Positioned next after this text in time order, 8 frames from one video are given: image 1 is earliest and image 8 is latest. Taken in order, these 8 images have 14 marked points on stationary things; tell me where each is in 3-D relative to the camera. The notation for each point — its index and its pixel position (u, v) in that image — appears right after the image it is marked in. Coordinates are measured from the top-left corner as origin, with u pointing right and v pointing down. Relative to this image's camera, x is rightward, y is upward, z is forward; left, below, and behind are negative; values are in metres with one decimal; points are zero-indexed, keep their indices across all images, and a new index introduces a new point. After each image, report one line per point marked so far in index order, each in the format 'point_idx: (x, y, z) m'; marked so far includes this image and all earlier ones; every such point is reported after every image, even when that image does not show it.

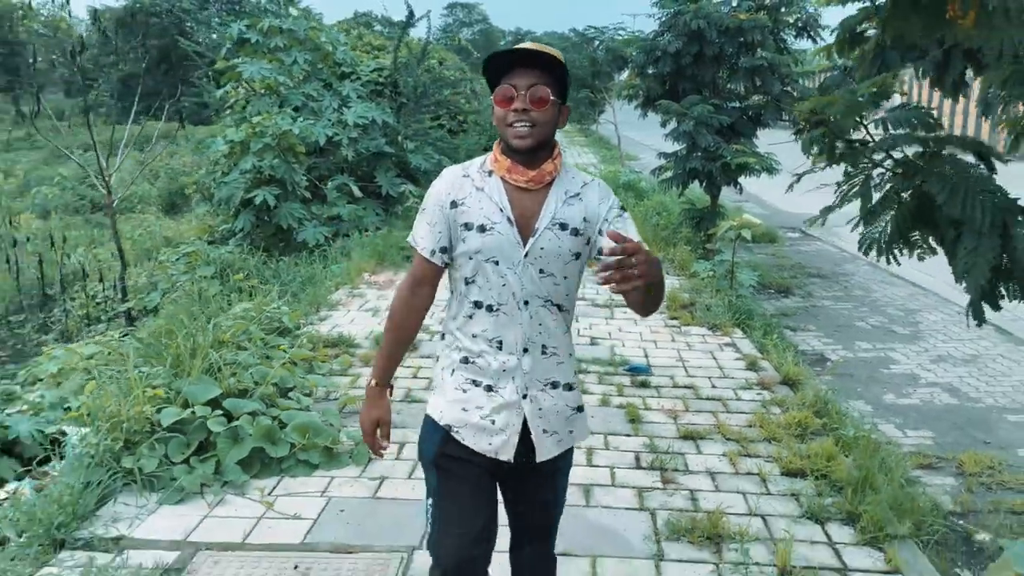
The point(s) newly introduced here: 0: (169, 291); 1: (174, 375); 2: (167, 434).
0: (-2.6, 0.0, +7.3) m
1: (-1.4, -0.3, +3.9) m
2: (-1.2, -0.5, +3.5) m
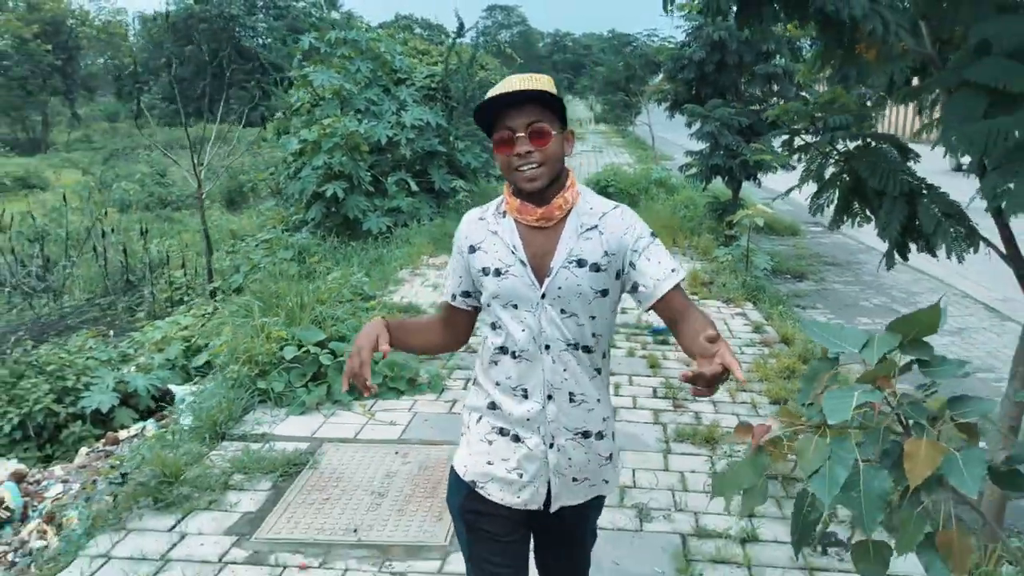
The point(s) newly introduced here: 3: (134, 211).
0: (-2.3, +0.1, +8.3) m
1: (-1.1, -0.2, +4.9) m
2: (-1.0, -0.4, +4.5) m
3: (-5.5, +1.1, +14.0) m
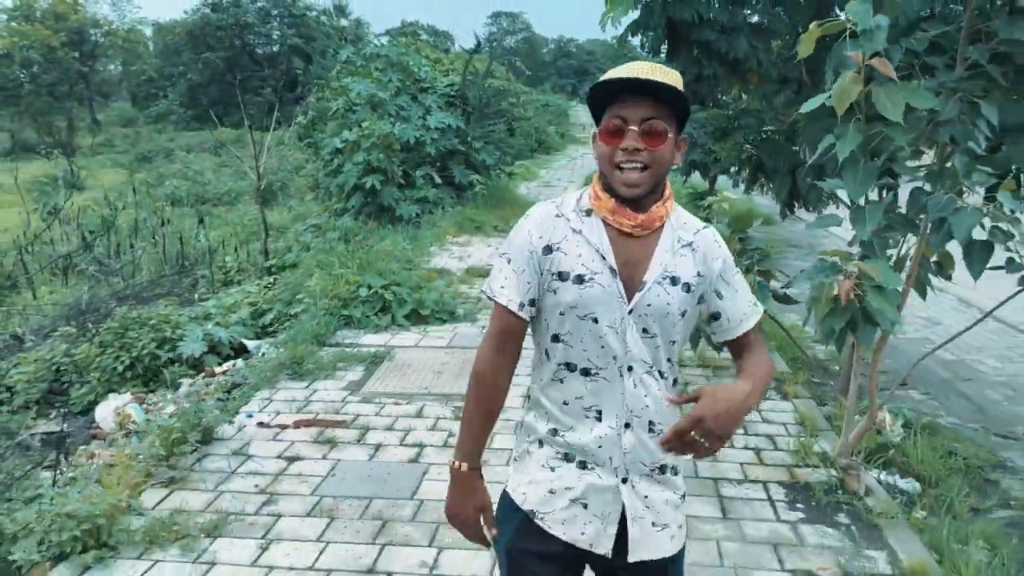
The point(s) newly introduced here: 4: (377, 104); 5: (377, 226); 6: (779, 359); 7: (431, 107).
0: (-2.2, +0.4, +10.0) m
1: (-1.1, +0.1, +6.6) m
2: (-1.0, -0.1, +6.2) m
3: (-5.4, +1.4, +15.7) m
4: (-1.6, +2.2, +11.6) m
5: (-1.5, +0.7, +10.7) m
6: (+1.5, -0.4, +5.3) m
7: (-1.0, +2.3, +12.0) m
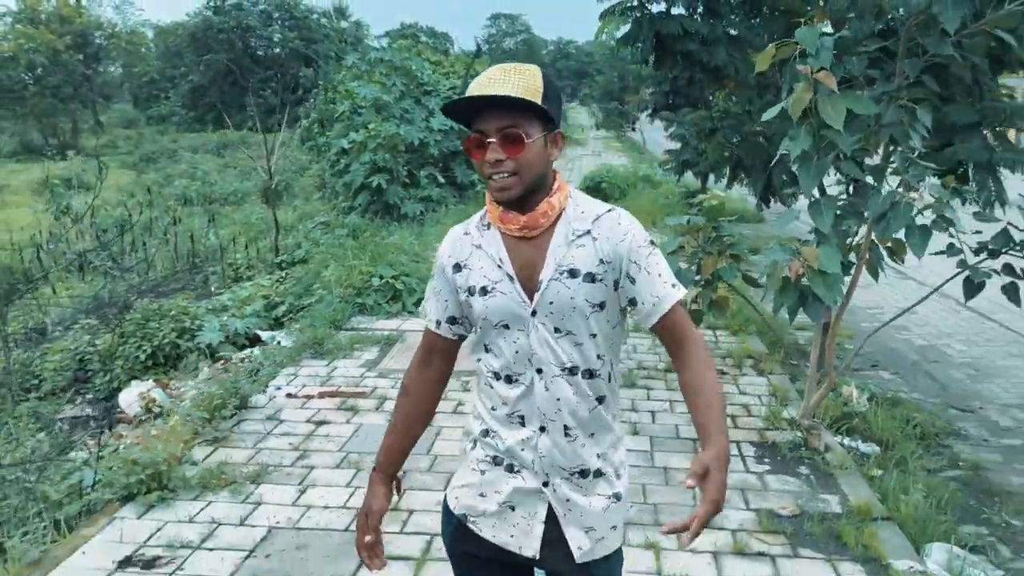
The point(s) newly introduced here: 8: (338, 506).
0: (-2.1, +0.4, +10.5) m
1: (-1.0, +0.2, +7.1) m
2: (-0.9, 0.0, +6.7) m
3: (-5.4, +1.4, +16.2) m
4: (-1.6, +2.3, +12.1) m
5: (-1.5, +0.8, +11.2) m
6: (+1.5, -0.3, +5.8) m
7: (-1.0, +2.3, +12.5) m
8: (-0.6, -0.8, +3.4) m
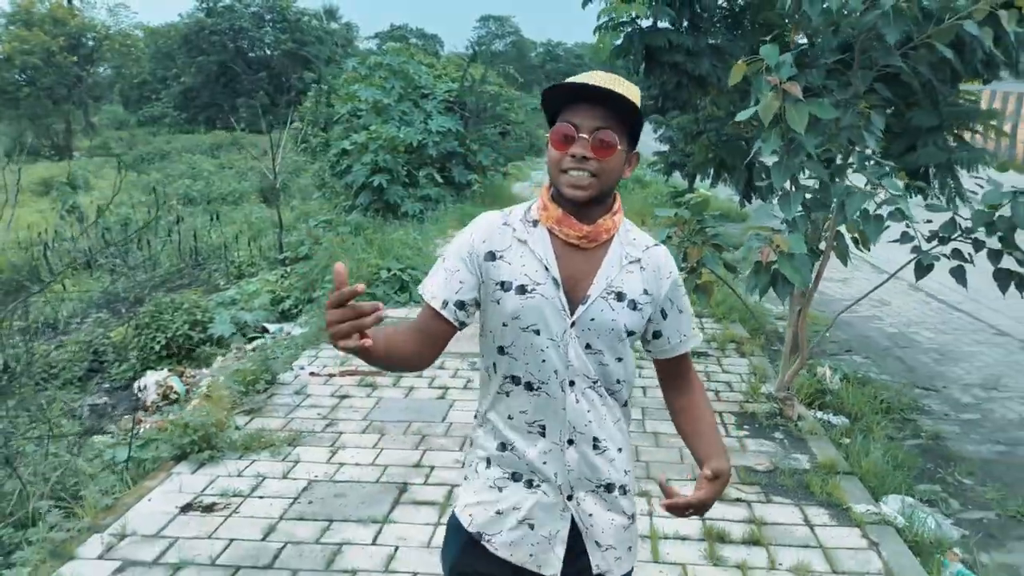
0: (-2.2, +0.5, +10.9) m
1: (-1.1, +0.2, +7.5) m
2: (-0.9, +0.1, +7.1) m
3: (-5.5, +1.5, +16.6) m
4: (-1.7, +2.3, +12.5) m
5: (-1.6, +0.8, +11.6) m
6: (+1.5, -0.2, +6.3) m
7: (-1.1, +2.4, +12.9) m
8: (-0.6, -0.7, +3.9) m
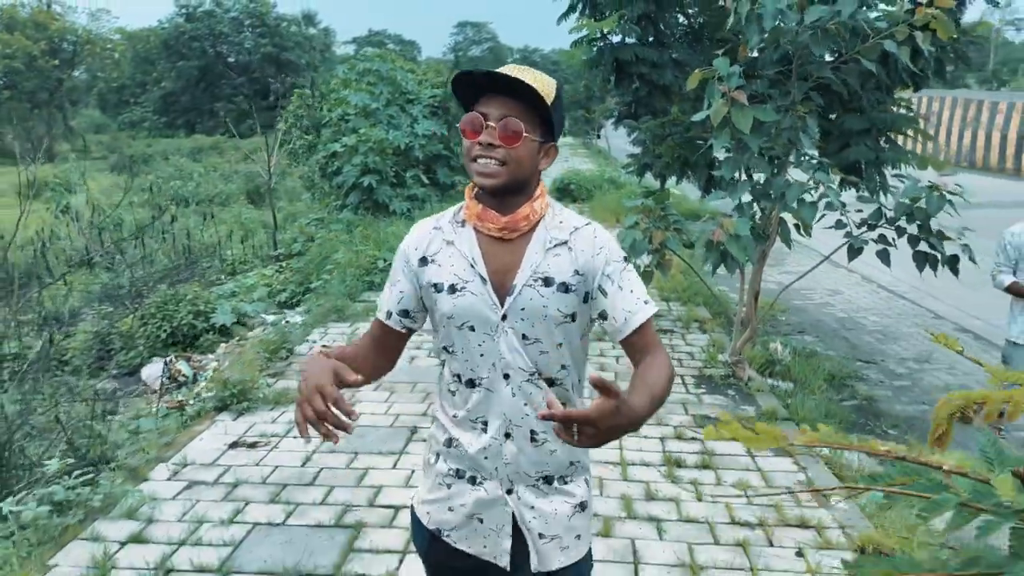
0: (-2.4, +0.6, +11.6) m
1: (-1.2, +0.3, +8.2) m
2: (-1.1, +0.2, +7.8) m
3: (-5.8, +1.5, +17.1) m
4: (-2.0, +2.4, +13.2) m
5: (-1.8, +0.9, +12.3) m
6: (+1.4, -0.1, +7.0) m
7: (-1.3, +2.4, +13.6) m
8: (-0.6, -0.6, +4.6) m
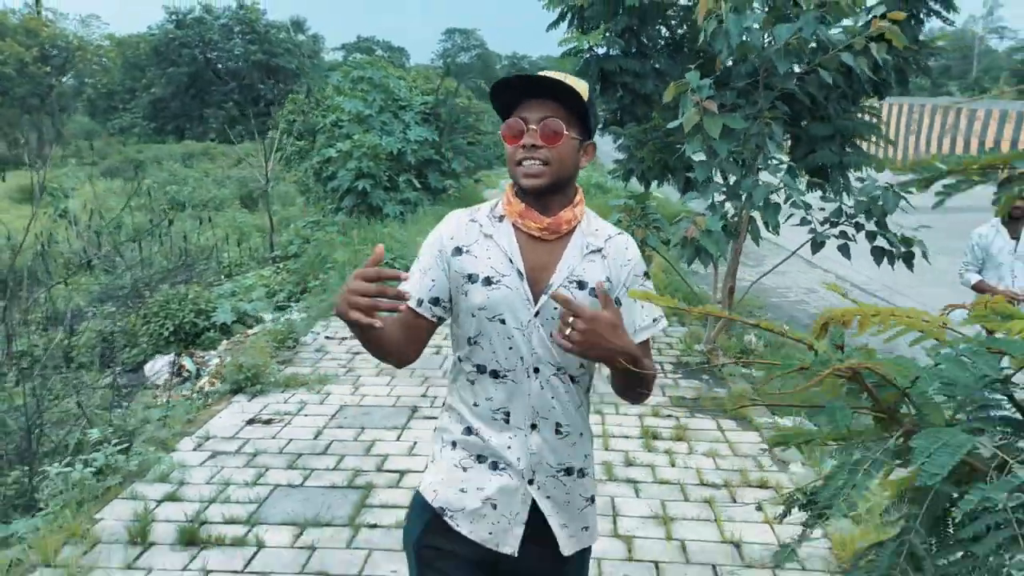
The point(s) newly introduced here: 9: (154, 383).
0: (-2.5, +0.6, +12.0) m
1: (-1.3, +0.3, +8.6) m
2: (-1.1, +0.2, +8.2) m
3: (-6.0, +1.4, +17.5) m
4: (-2.1, +2.4, +13.6) m
5: (-1.9, +0.9, +12.7) m
6: (+1.3, -0.1, +7.4) m
7: (-1.5, +2.4, +14.0) m
8: (-0.7, -0.6, +5.0) m
9: (-2.9, -0.8, +7.8) m
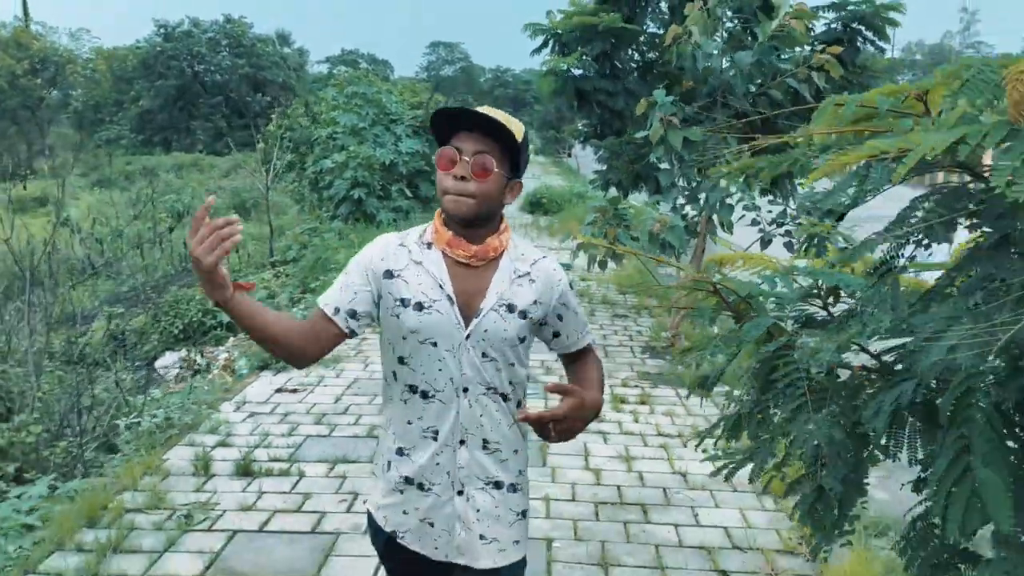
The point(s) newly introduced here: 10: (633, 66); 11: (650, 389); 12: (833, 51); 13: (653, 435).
0: (-2.7, +0.5, +12.7) m
1: (-1.4, +0.3, +9.4) m
2: (-1.3, +0.2, +9.0) m
3: (-6.3, +1.3, +18.2) m
4: (-2.3, +2.3, +14.4) m
5: (-2.1, +0.8, +13.5) m
6: (+1.2, -0.1, +8.3) m
7: (-1.7, +2.4, +14.8) m
8: (-0.7, -0.5, +5.7) m
9: (-3.0, -0.7, +8.5) m
10: (+0.9, +1.7, +7.5) m
11: (+0.8, -0.6, +5.5) m
12: (+1.9, +1.4, +5.7) m
13: (+0.7, -0.7, +4.6) m
